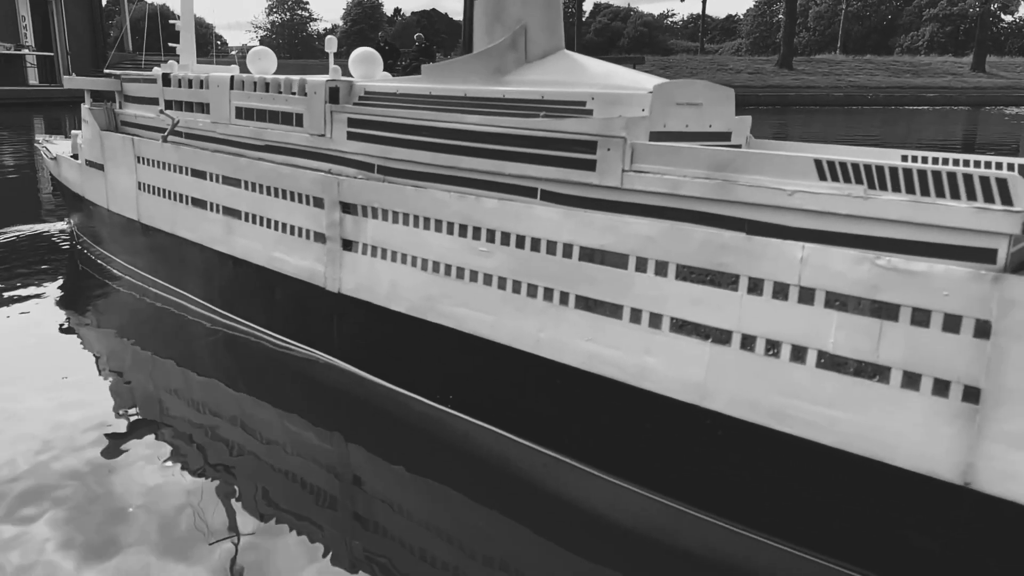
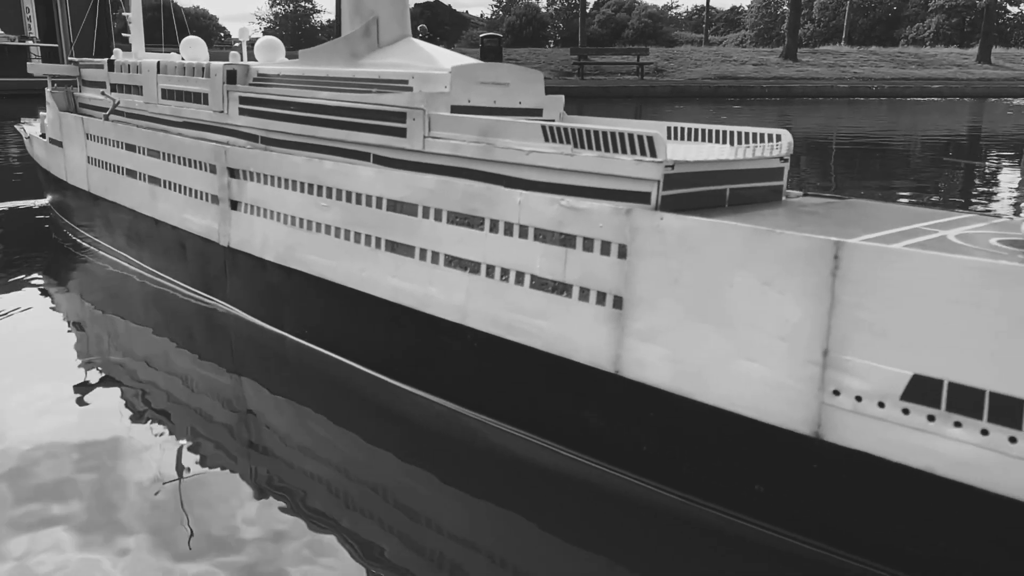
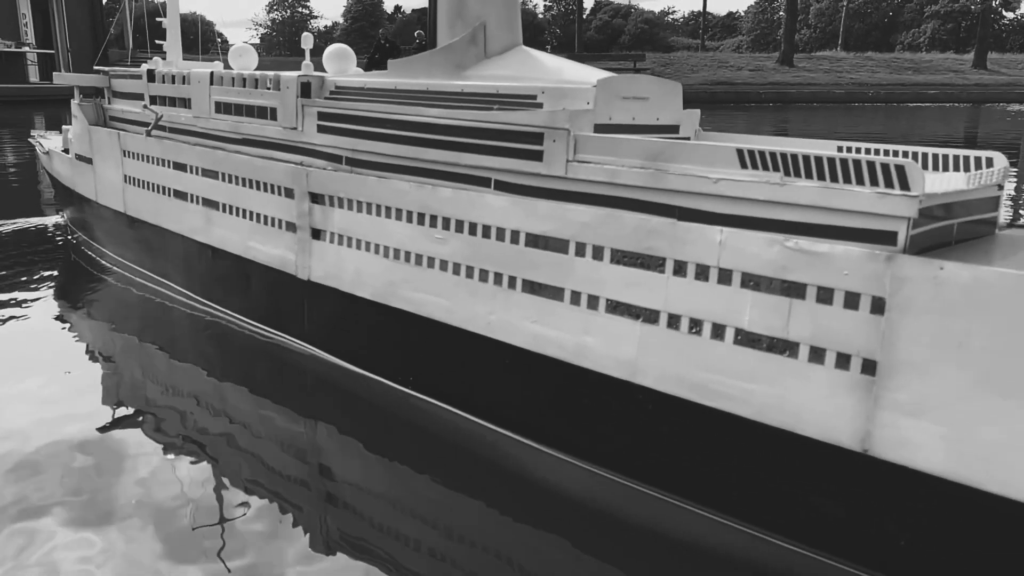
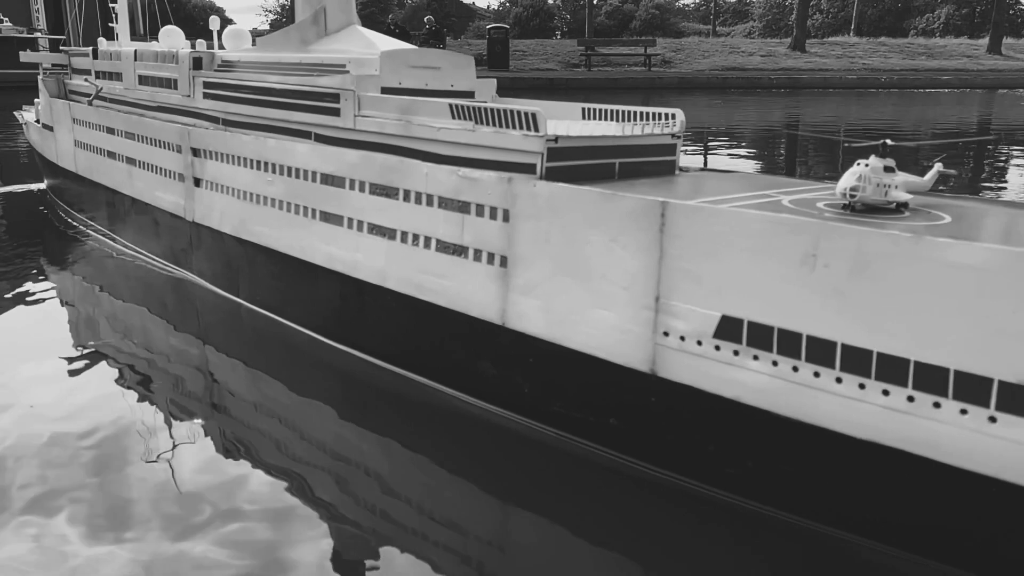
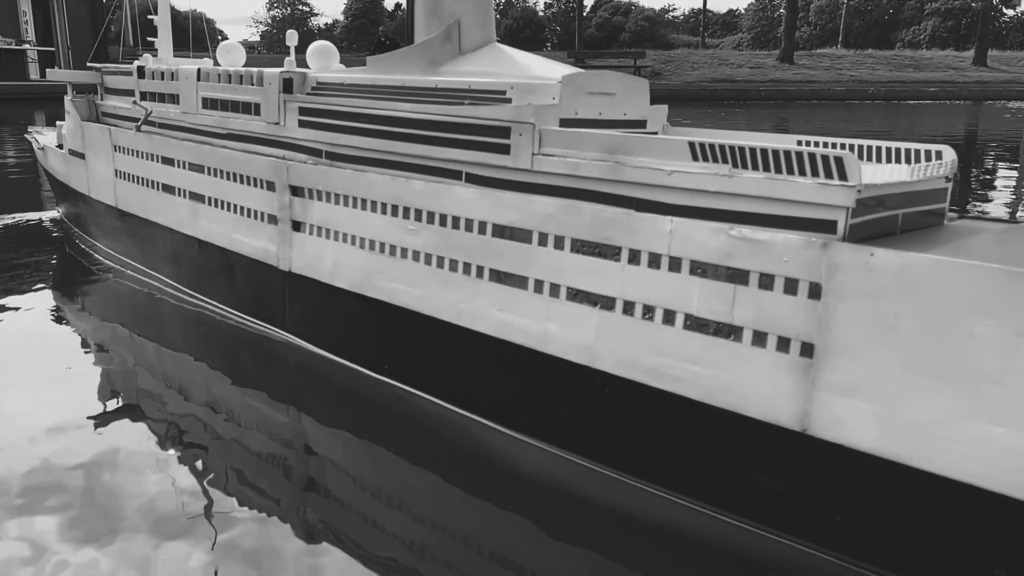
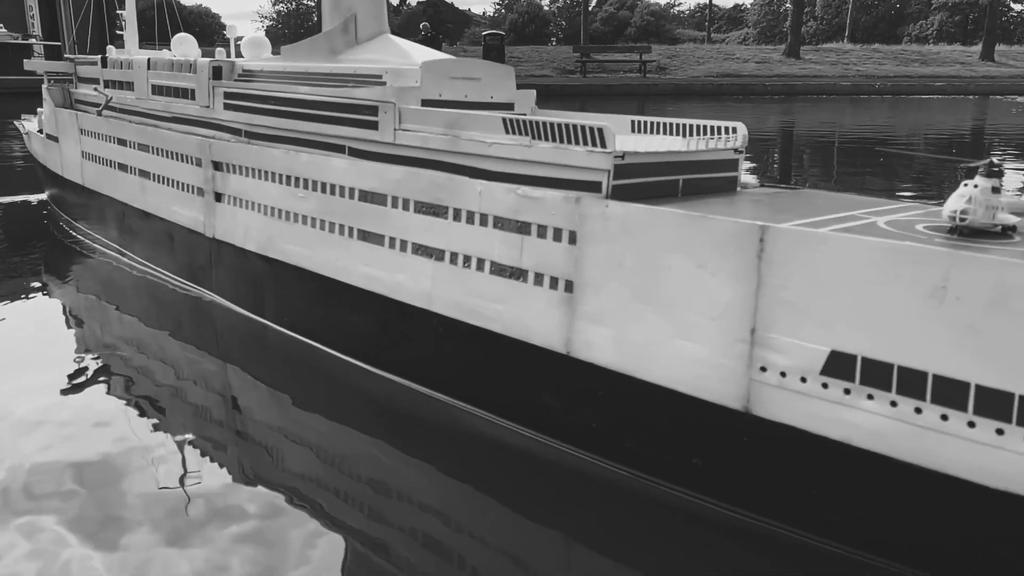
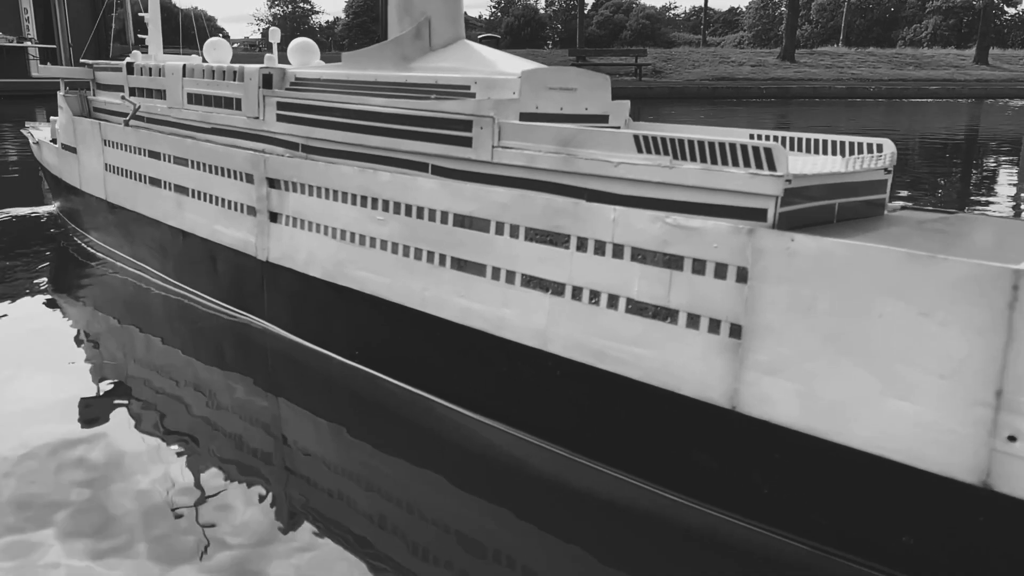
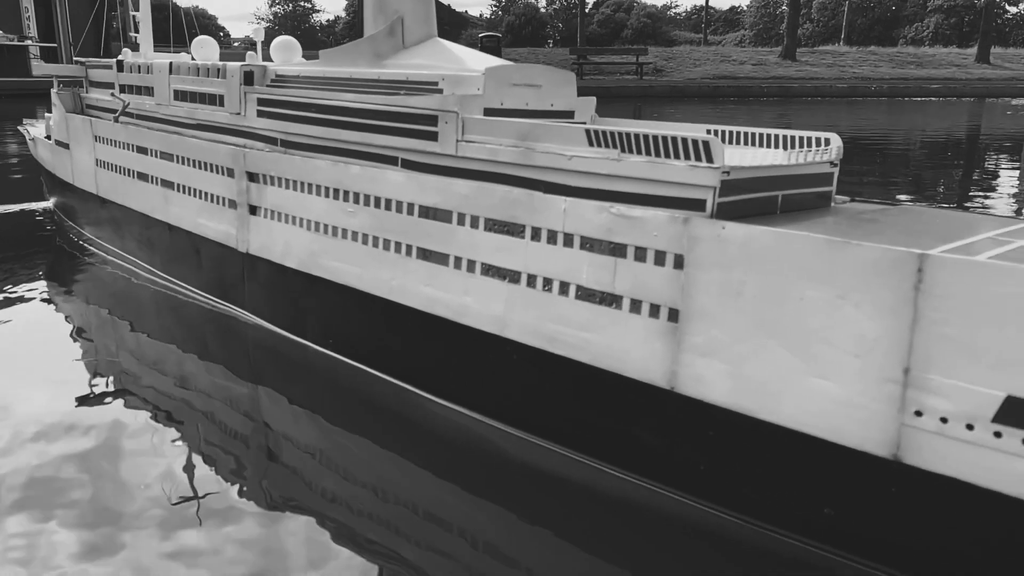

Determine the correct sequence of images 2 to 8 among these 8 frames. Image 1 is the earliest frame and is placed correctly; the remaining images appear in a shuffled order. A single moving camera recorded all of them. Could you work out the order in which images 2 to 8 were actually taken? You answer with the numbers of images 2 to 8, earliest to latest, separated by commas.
3, 5, 7, 8, 2, 6, 4
